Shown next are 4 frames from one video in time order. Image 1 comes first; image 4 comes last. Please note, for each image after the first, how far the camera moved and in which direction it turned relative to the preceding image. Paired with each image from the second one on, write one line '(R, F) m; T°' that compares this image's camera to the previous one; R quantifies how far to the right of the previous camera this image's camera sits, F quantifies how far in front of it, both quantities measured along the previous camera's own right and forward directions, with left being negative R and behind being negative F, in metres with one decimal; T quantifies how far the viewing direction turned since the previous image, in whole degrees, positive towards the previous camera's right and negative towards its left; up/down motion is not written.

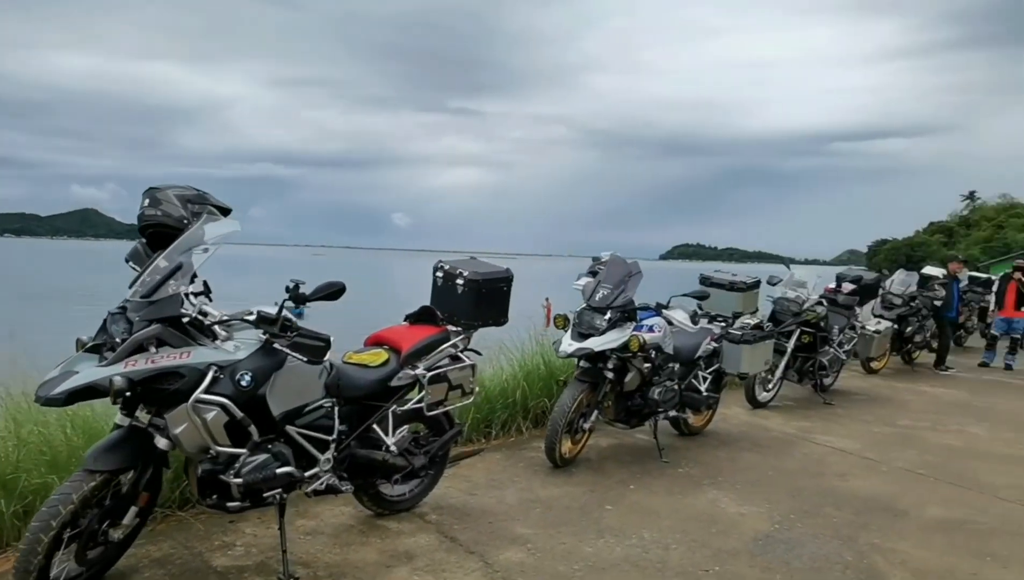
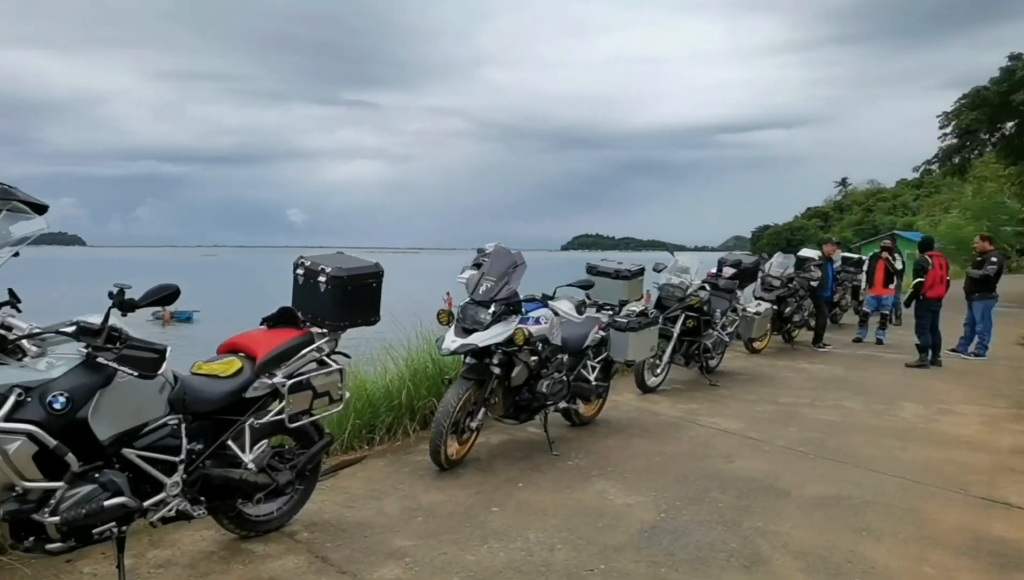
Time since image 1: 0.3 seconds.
(+0.2, +0.2) m; +8°
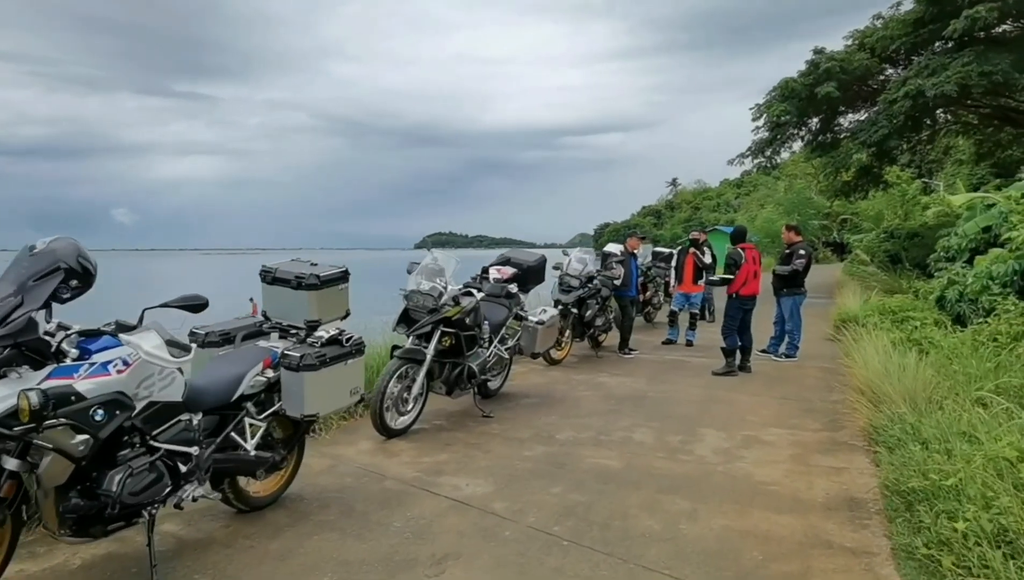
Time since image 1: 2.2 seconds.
(+1.2, +1.7) m; +12°
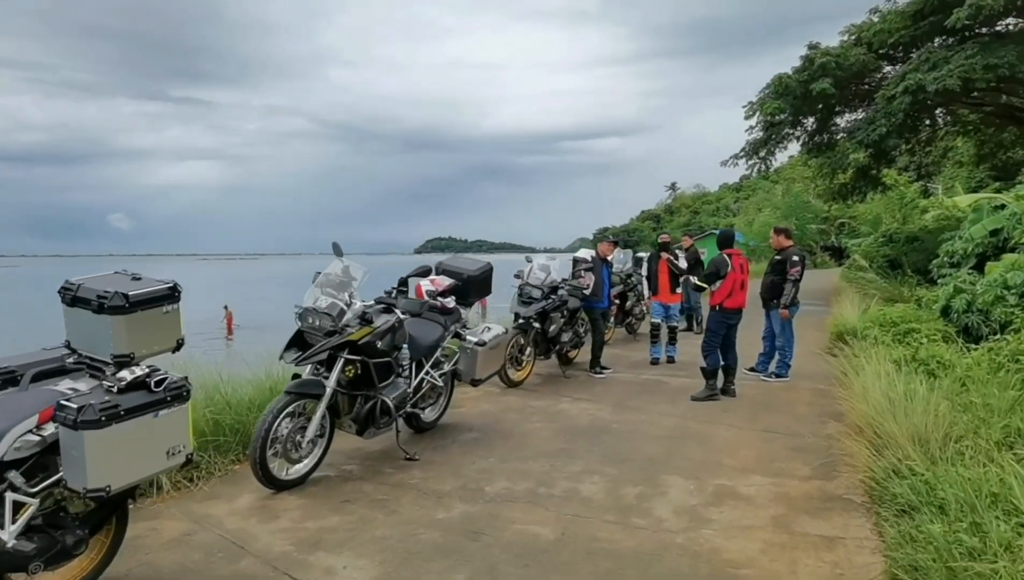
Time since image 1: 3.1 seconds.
(+0.5, +1.0) m; 0°
